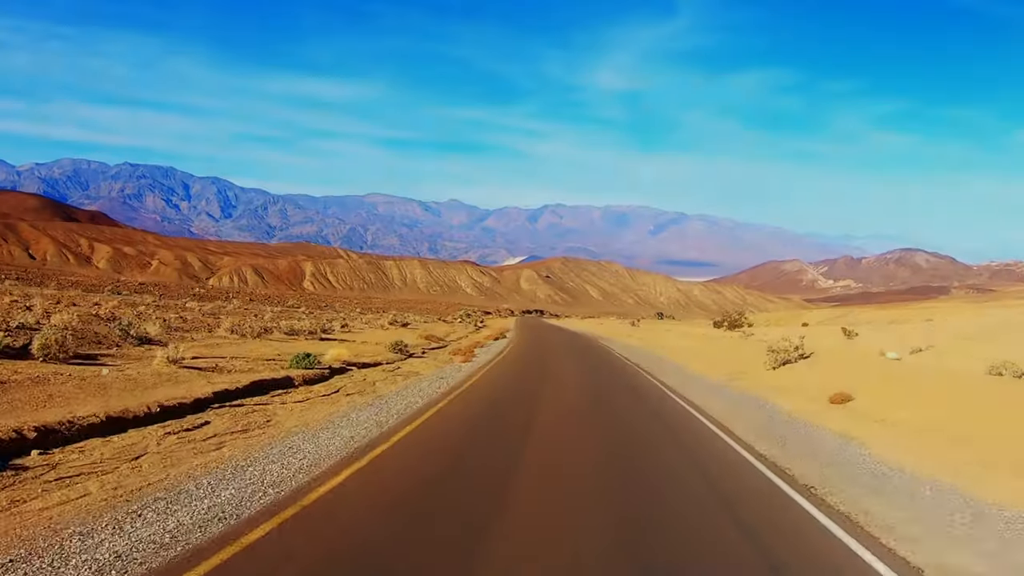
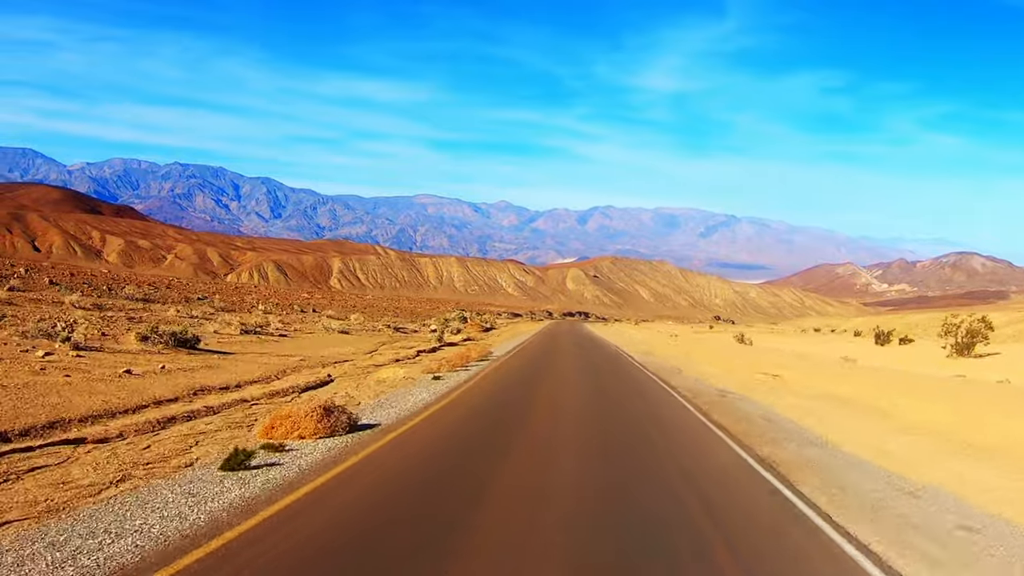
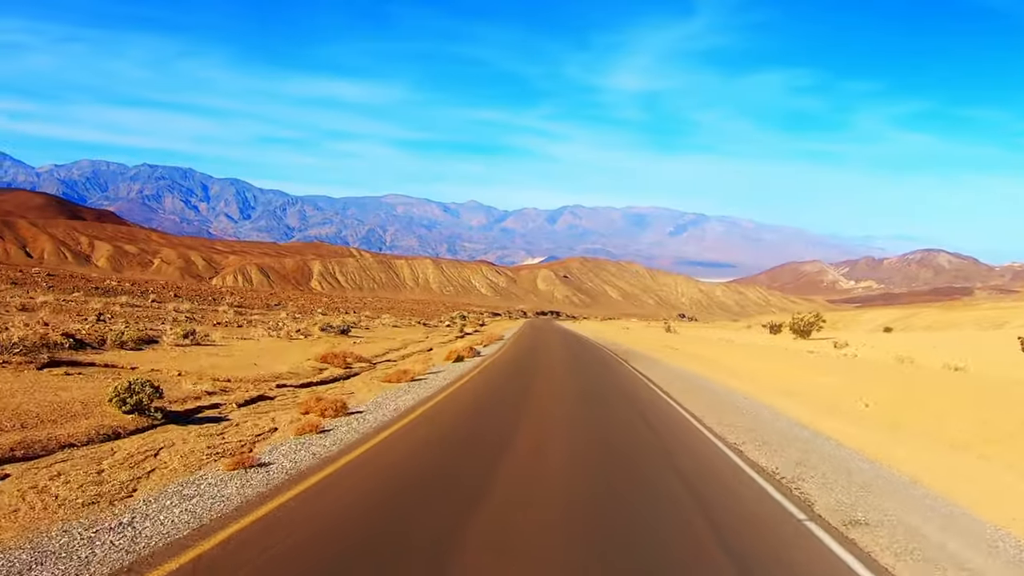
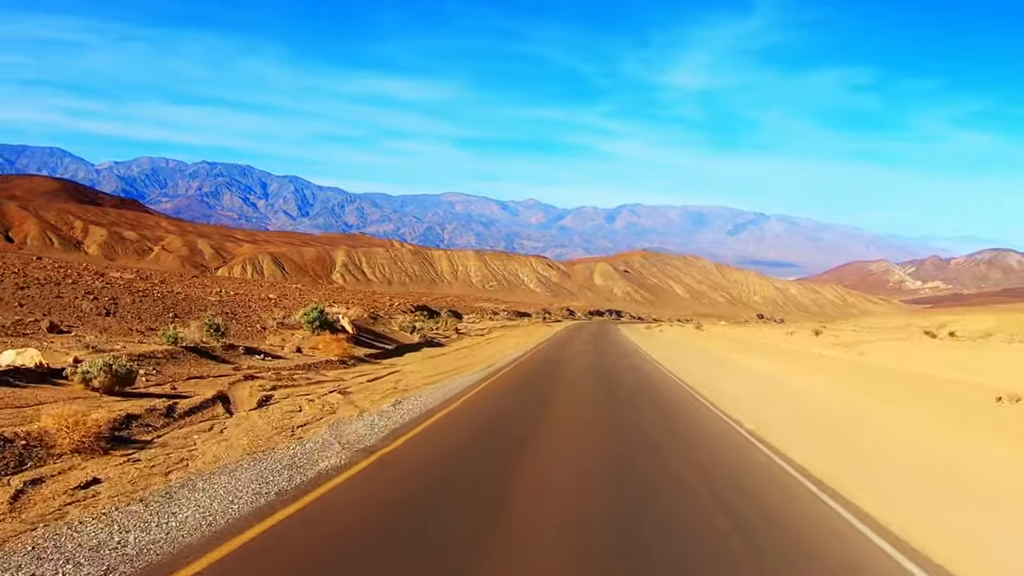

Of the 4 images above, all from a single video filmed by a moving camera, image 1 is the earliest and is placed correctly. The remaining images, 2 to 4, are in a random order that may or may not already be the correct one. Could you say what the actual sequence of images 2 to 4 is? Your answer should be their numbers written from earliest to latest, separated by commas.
3, 2, 4
